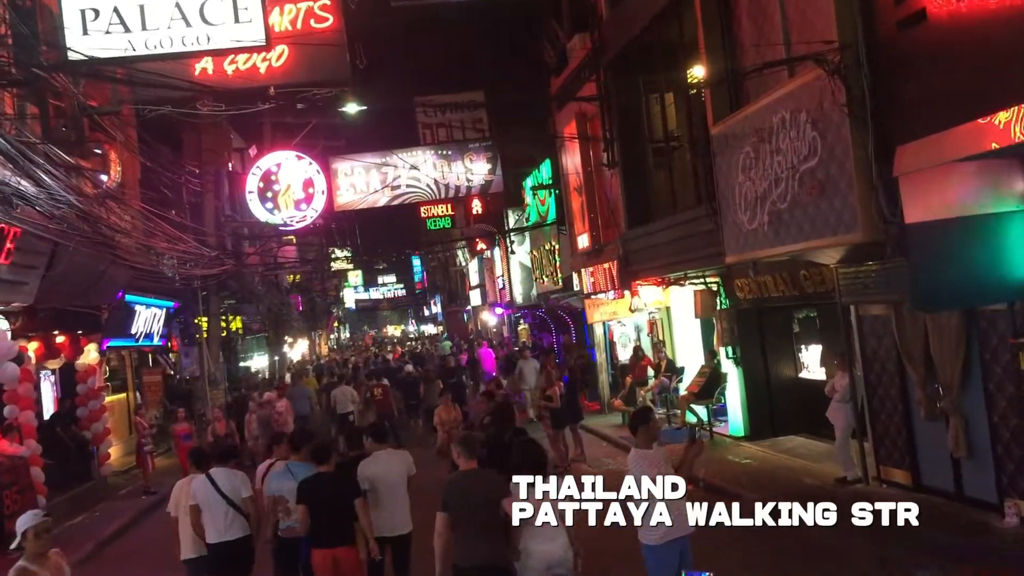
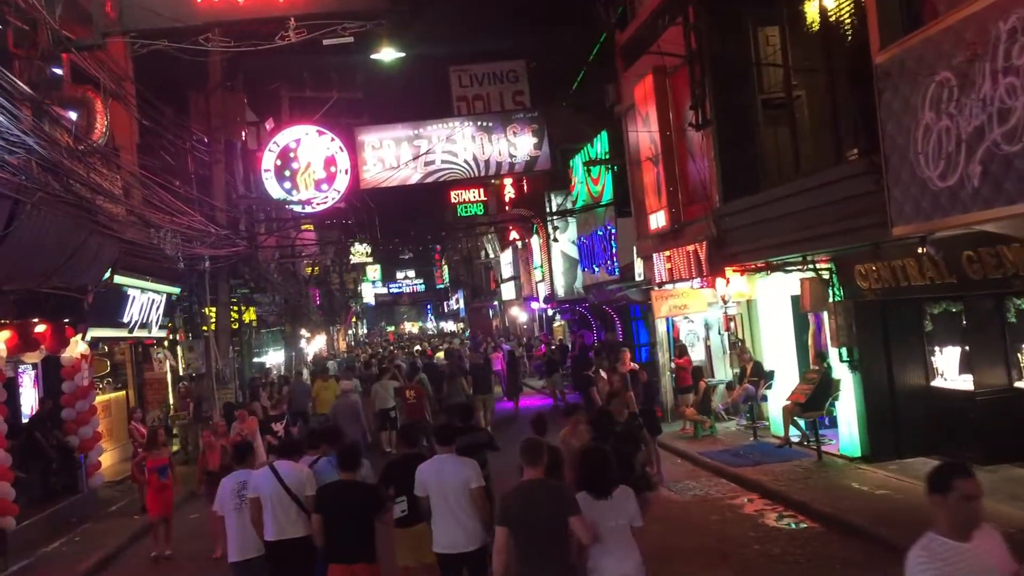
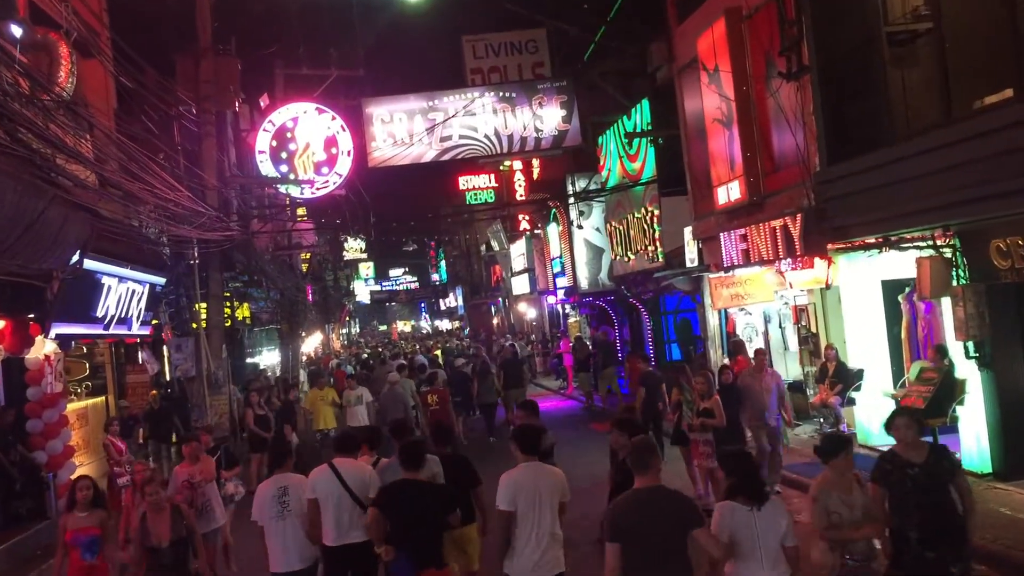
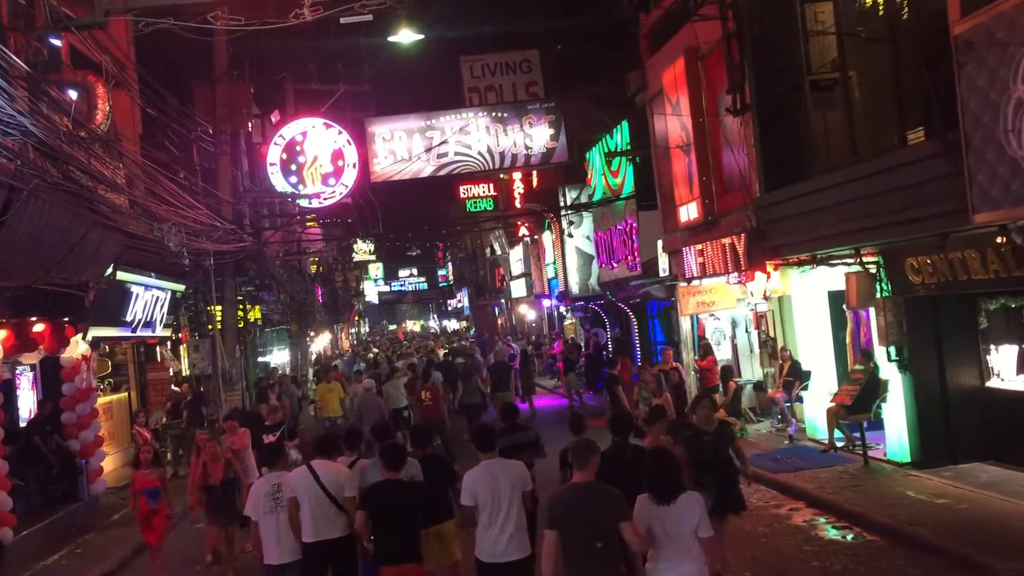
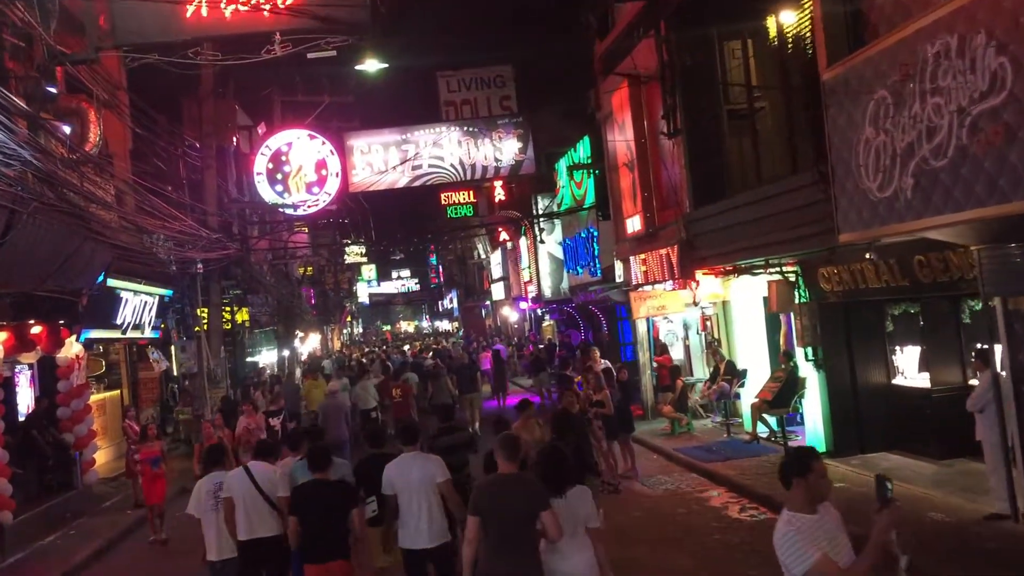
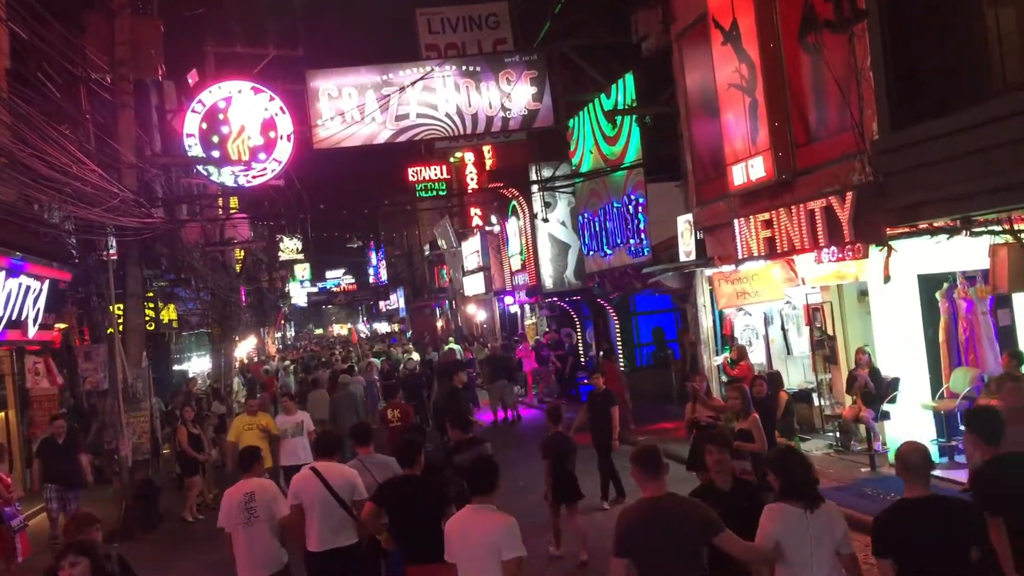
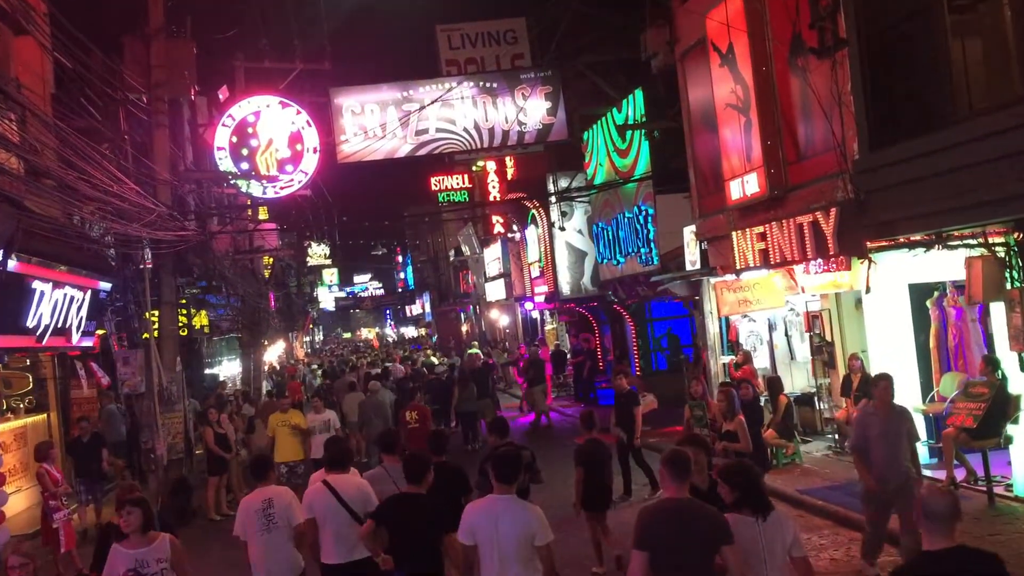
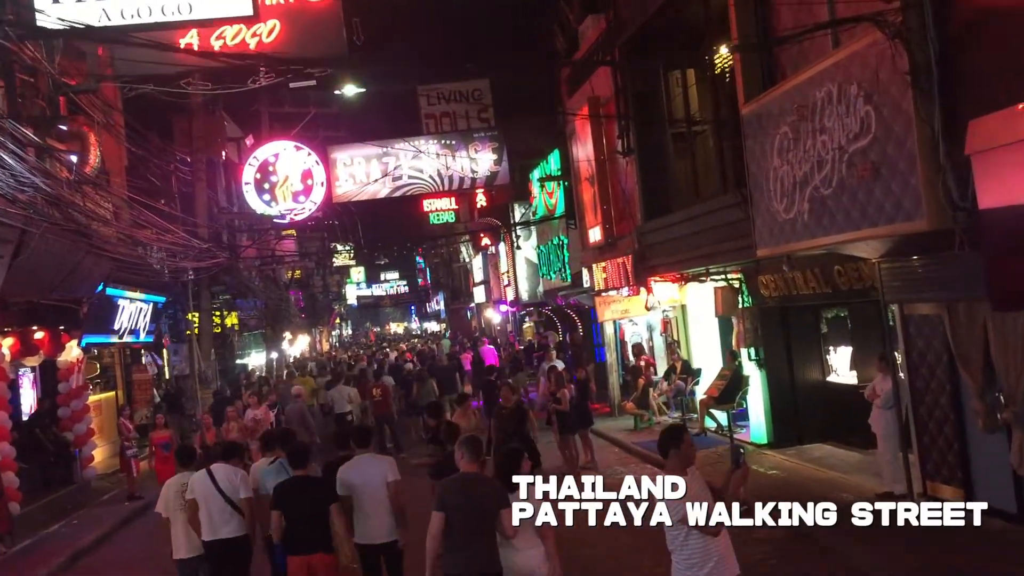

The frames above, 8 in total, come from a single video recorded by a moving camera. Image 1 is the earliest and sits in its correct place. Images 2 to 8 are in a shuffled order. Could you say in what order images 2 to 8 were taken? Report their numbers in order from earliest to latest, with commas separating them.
8, 5, 2, 4, 3, 7, 6
